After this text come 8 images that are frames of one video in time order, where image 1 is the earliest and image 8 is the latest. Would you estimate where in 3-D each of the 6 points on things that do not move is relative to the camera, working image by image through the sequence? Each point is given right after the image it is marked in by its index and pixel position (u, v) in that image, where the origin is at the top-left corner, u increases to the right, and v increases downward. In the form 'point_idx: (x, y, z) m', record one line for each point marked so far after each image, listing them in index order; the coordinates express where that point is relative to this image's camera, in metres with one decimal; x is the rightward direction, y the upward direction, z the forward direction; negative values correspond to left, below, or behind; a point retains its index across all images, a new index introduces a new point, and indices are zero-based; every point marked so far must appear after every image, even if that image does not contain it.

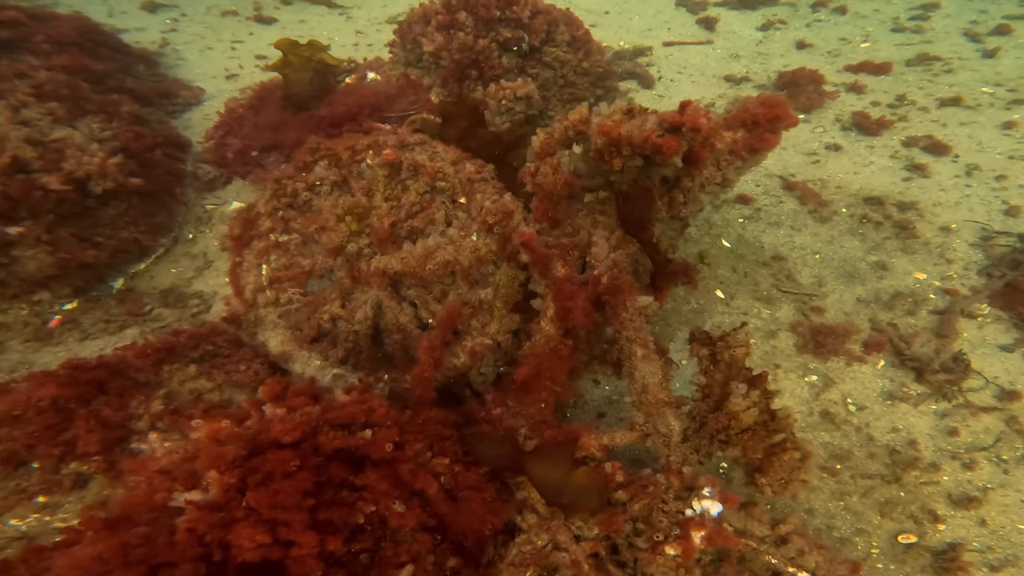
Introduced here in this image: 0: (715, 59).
0: (+2.7, +2.9, +6.8) m
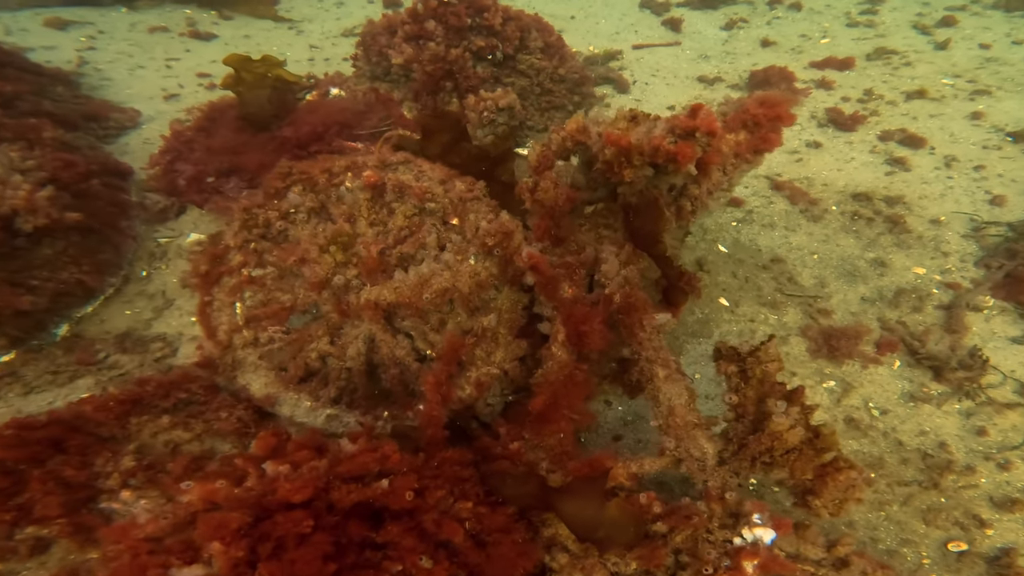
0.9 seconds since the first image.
0: (+2.3, +2.9, +6.8) m
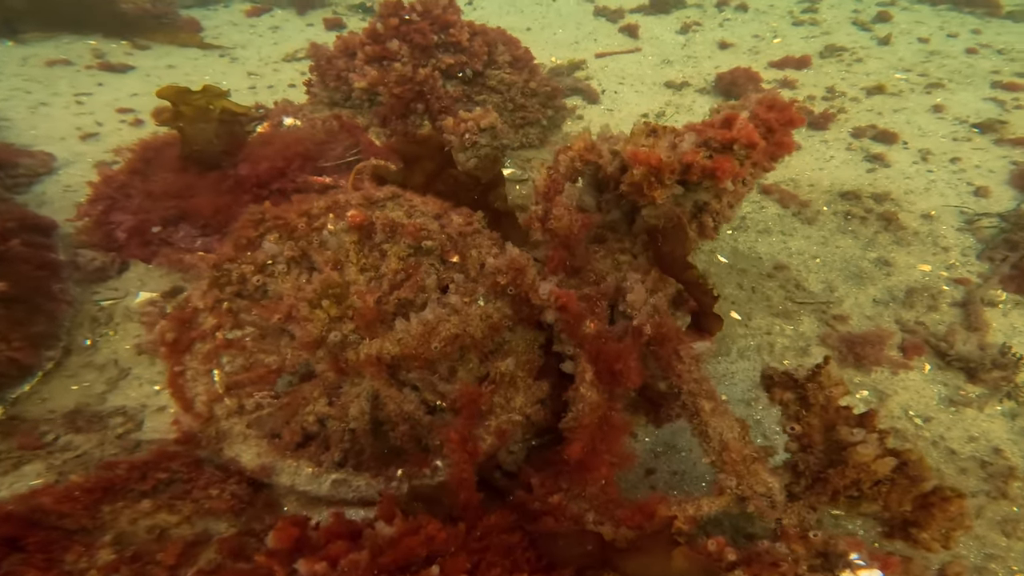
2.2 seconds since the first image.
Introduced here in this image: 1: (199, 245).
0: (+1.8, +2.8, +6.8) m
1: (-2.6, +0.4, +4.5) m
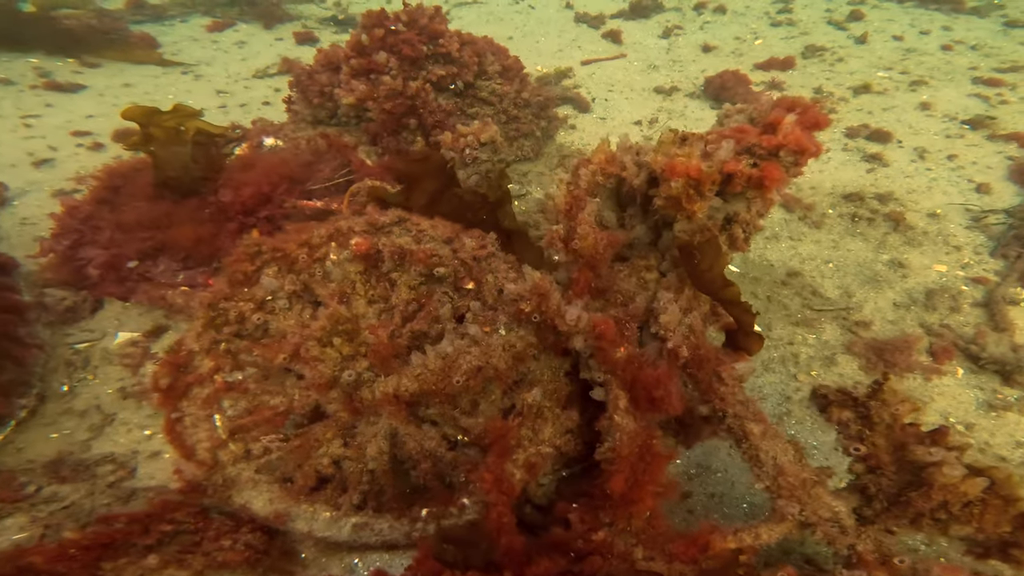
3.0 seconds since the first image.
0: (+1.6, +2.7, +6.8) m
1: (-2.5, +0.1, +4.1) m
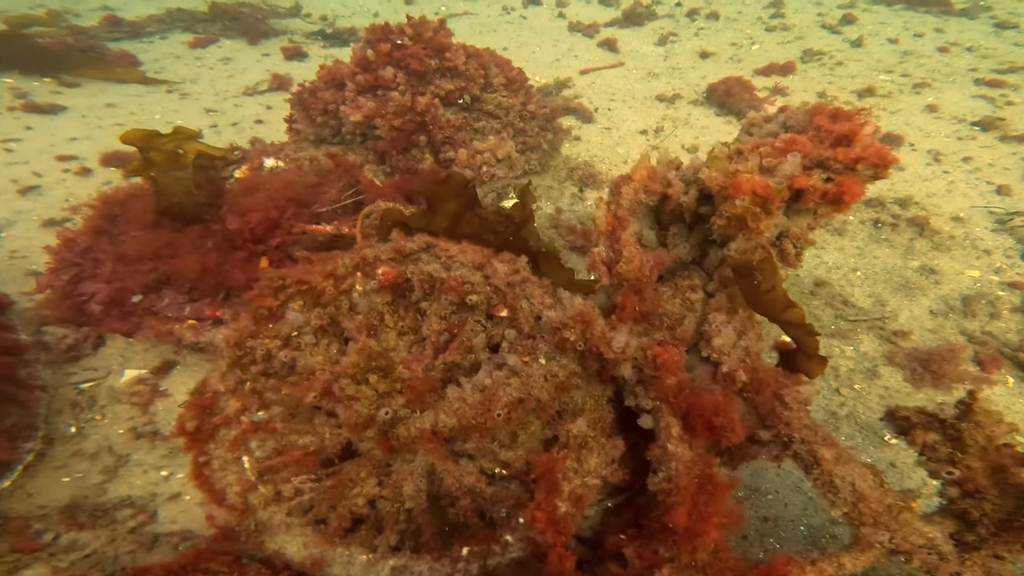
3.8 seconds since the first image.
0: (+1.5, +2.6, +6.7) m
1: (-2.3, -0.2, +3.9) m
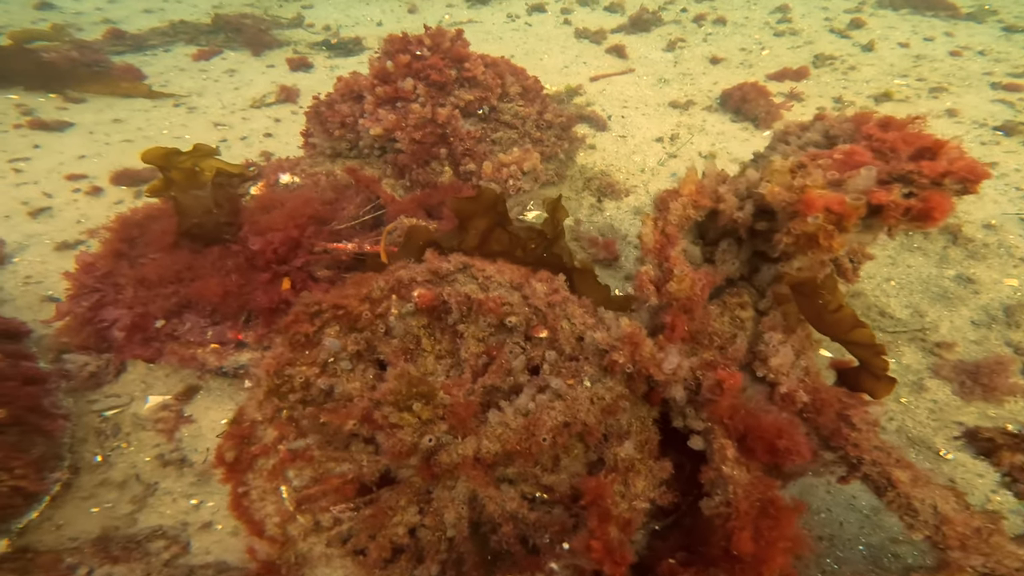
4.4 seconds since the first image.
0: (+1.7, +2.5, +6.7) m
1: (-2.1, -0.3, +3.8) m
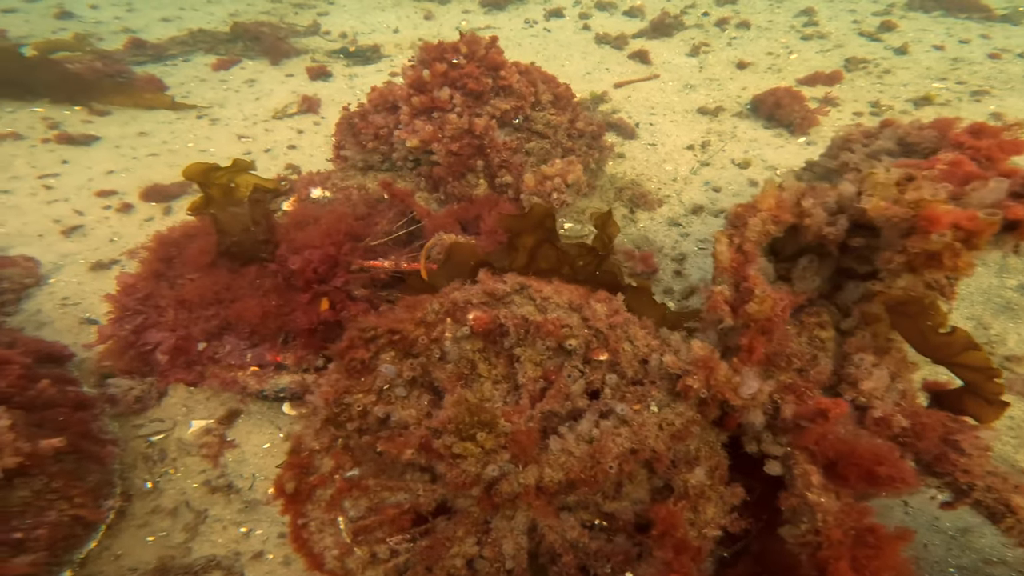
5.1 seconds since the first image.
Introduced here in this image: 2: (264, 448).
0: (+2.0, +2.4, +6.6) m
1: (-1.8, -0.5, +3.7) m
2: (-1.6, -1.0, +3.4) m
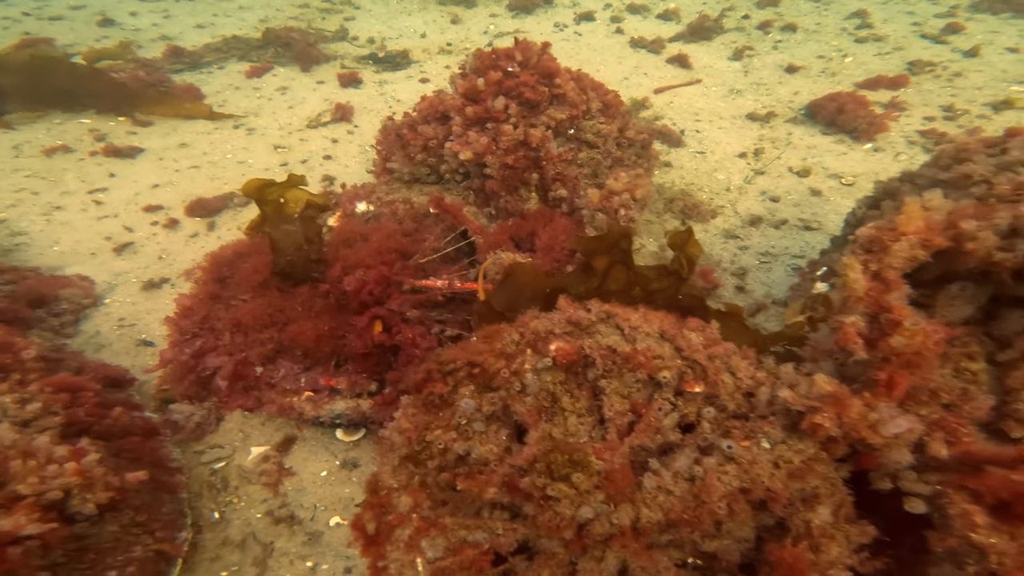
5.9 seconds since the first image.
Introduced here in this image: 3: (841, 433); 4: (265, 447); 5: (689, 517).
0: (+2.5, +2.2, +6.3) m
1: (-1.3, -0.6, +3.4) m
2: (-1.1, -1.2, +3.2) m
3: (+1.4, -0.6, +2.5) m
4: (-1.5, -1.0, +3.2) m
5: (+0.9, -1.1, +2.5) m
